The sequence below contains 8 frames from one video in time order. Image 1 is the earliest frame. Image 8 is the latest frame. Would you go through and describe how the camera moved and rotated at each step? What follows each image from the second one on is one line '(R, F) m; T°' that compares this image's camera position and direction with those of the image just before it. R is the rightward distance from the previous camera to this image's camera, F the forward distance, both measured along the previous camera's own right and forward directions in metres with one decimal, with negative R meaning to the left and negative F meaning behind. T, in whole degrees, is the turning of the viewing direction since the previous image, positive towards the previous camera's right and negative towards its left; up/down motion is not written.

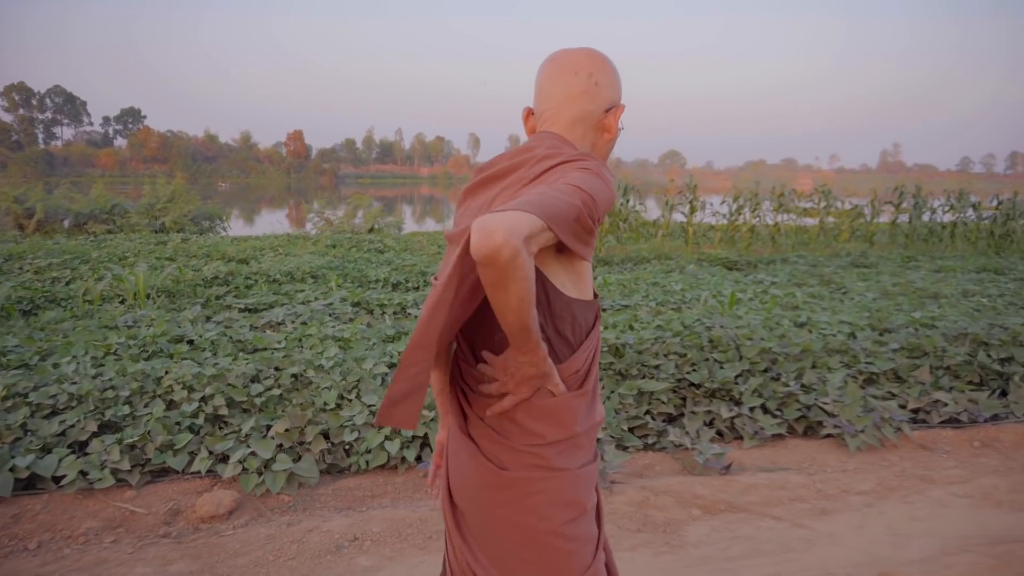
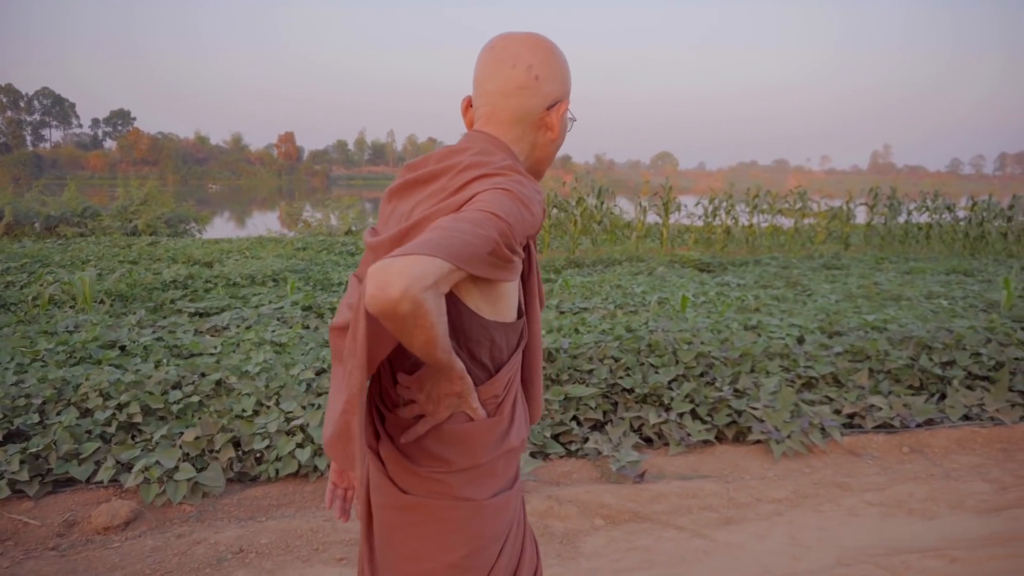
(+0.4, +0.1) m; 0°
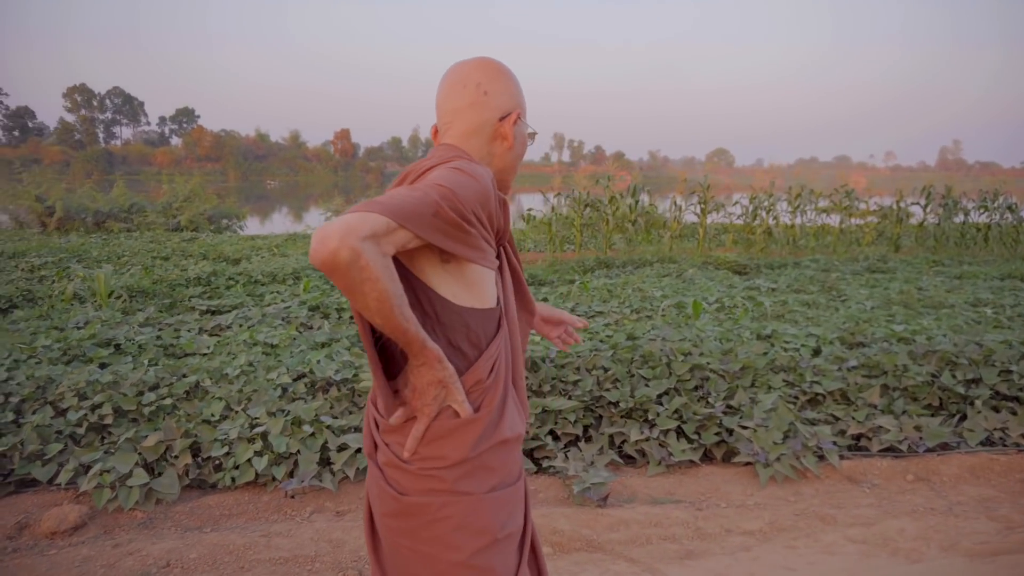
(+0.4, +0.2) m; -4°
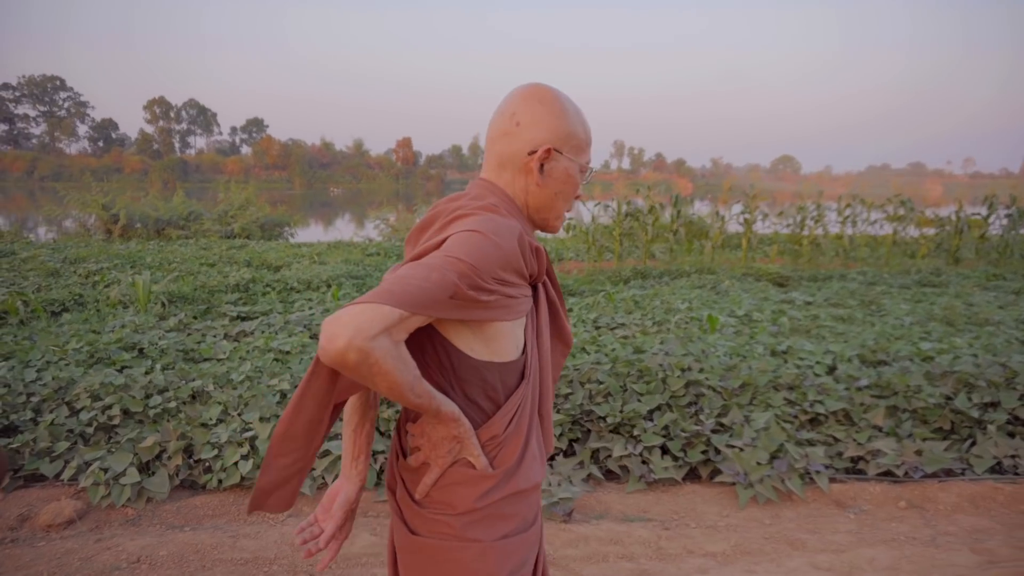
(+0.4, 0.0) m; -5°
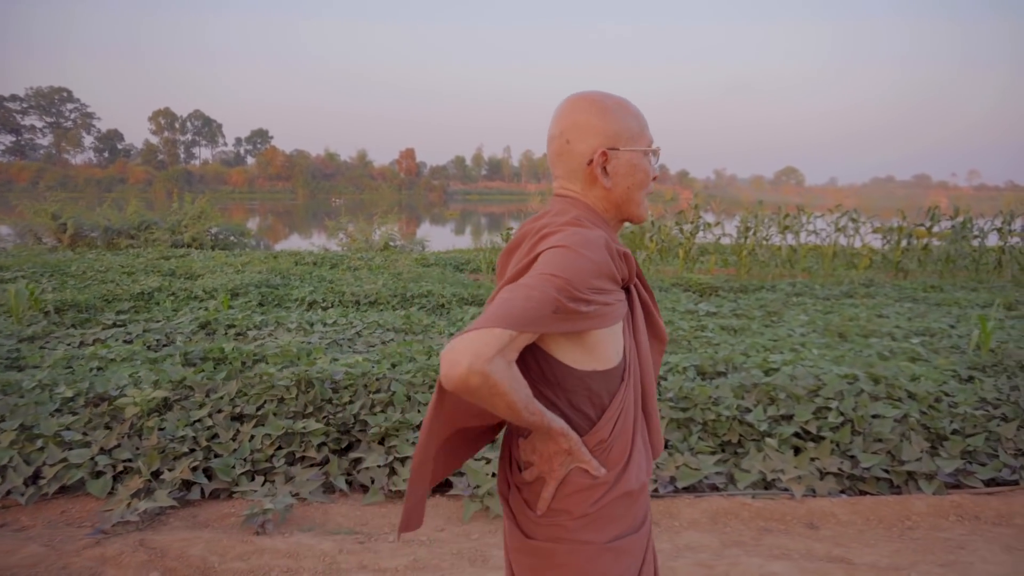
(+1.3, +0.1) m; -1°
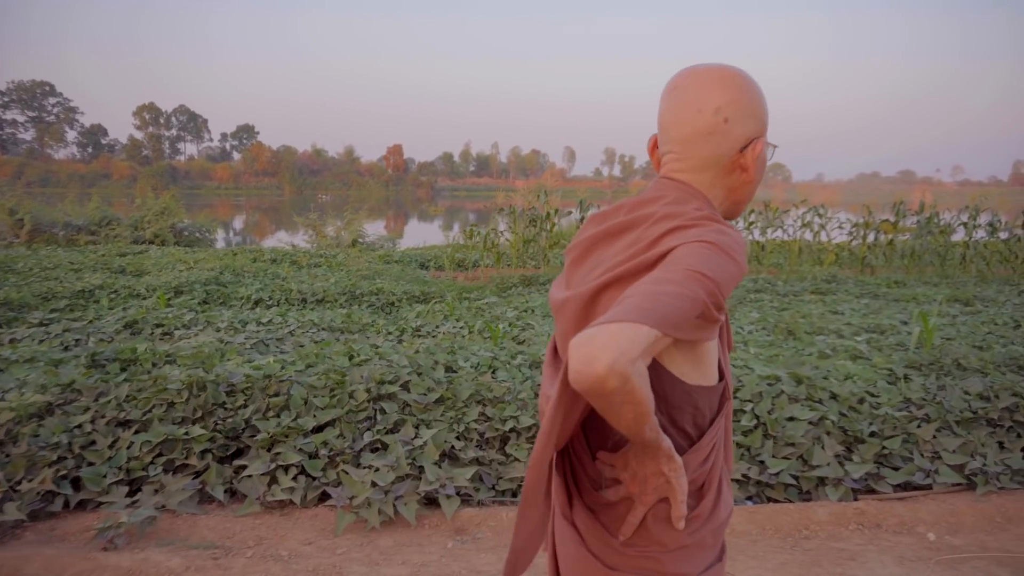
(+0.5, +0.2) m; +1°
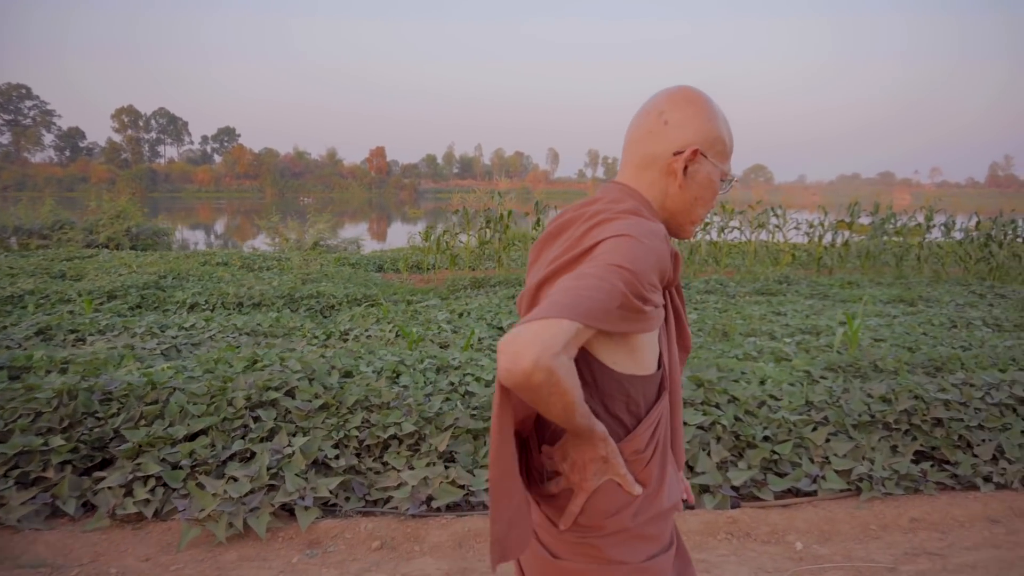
(+0.6, +0.1) m; +1°
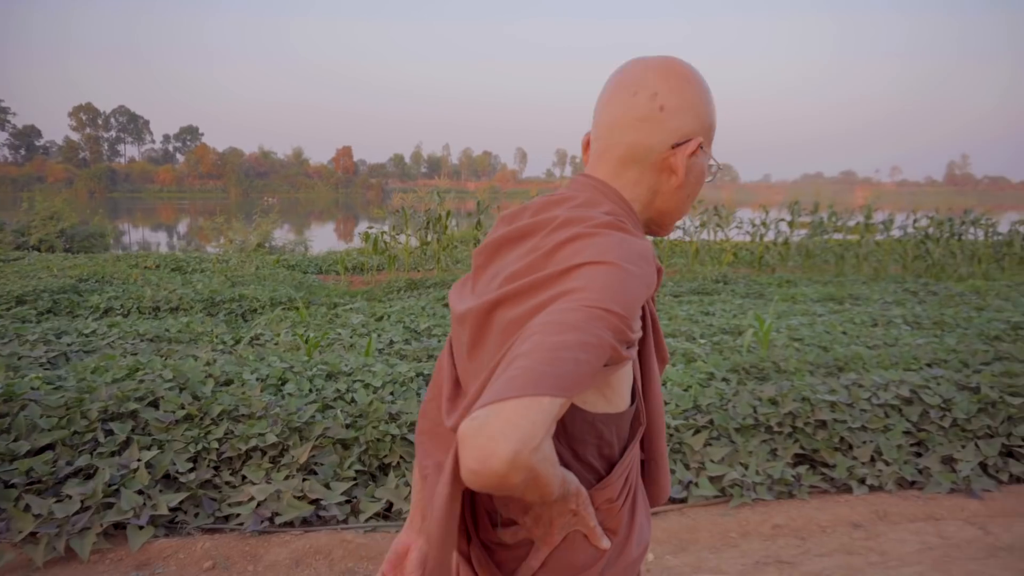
(+0.5, +0.1) m; +2°
